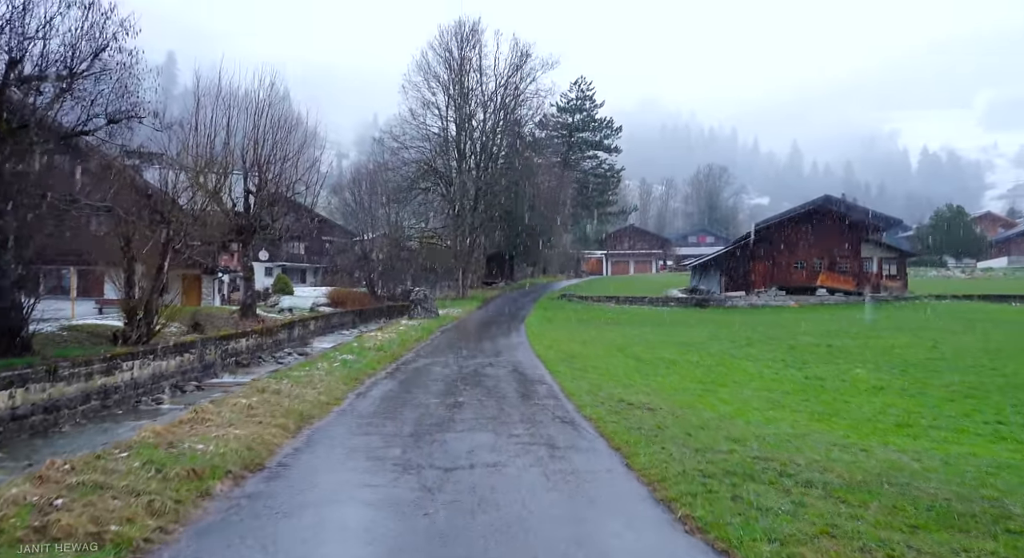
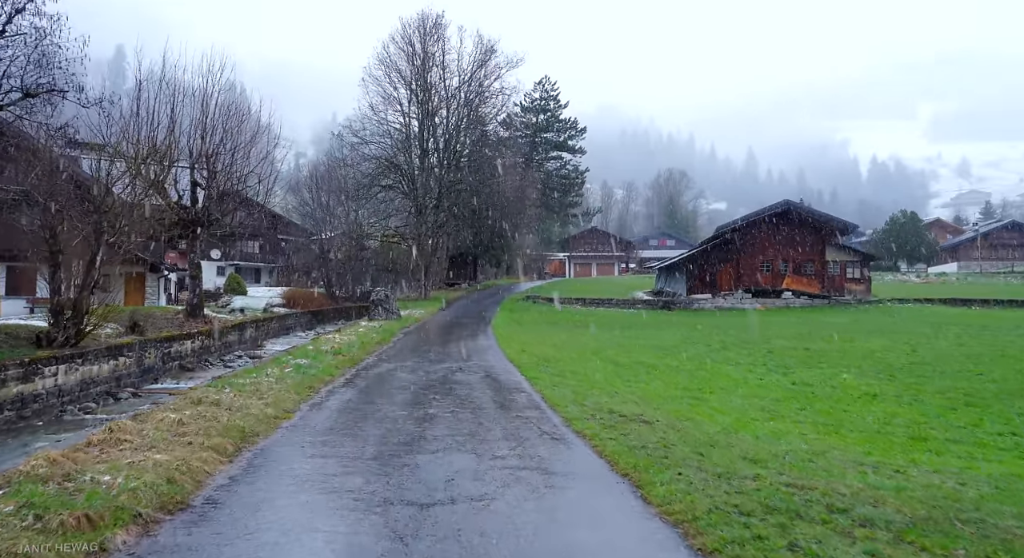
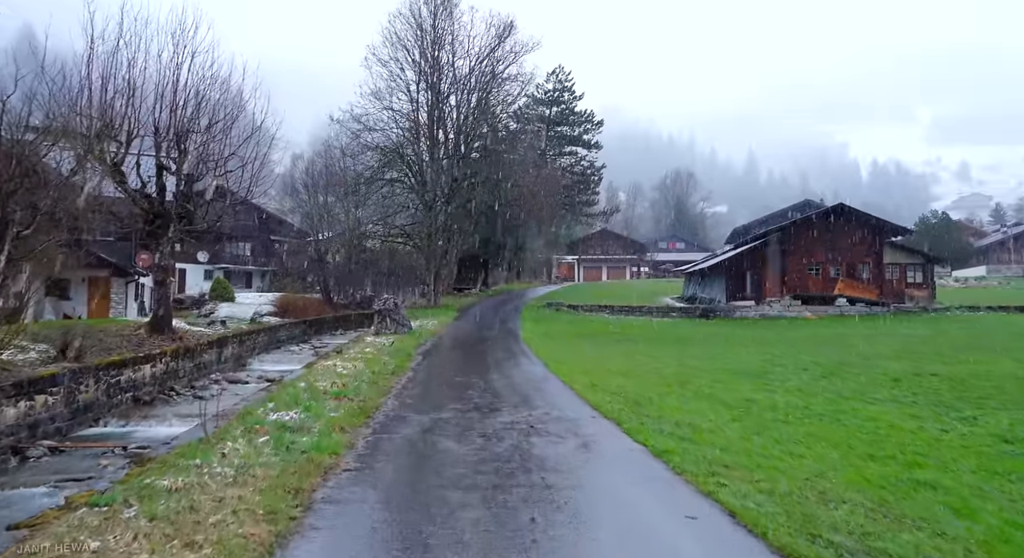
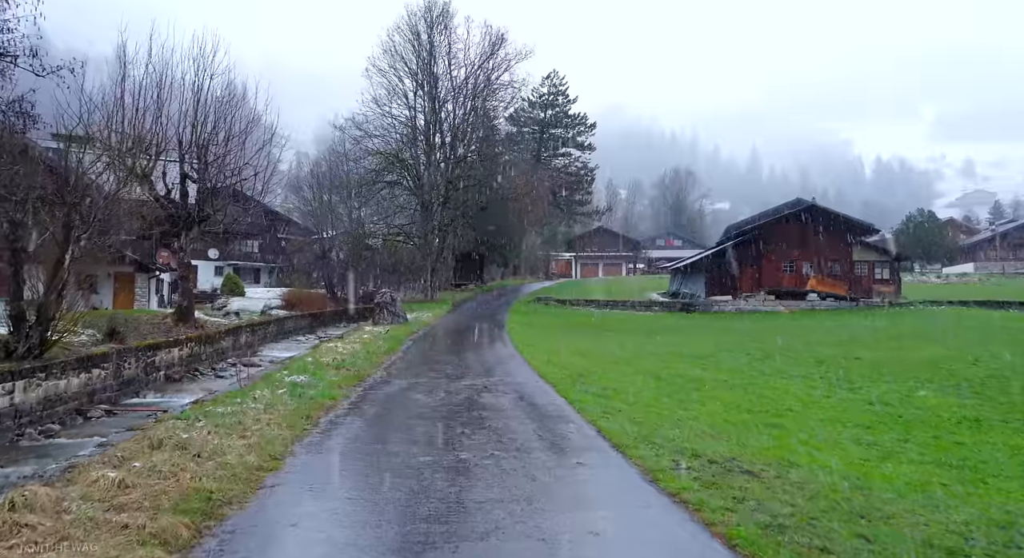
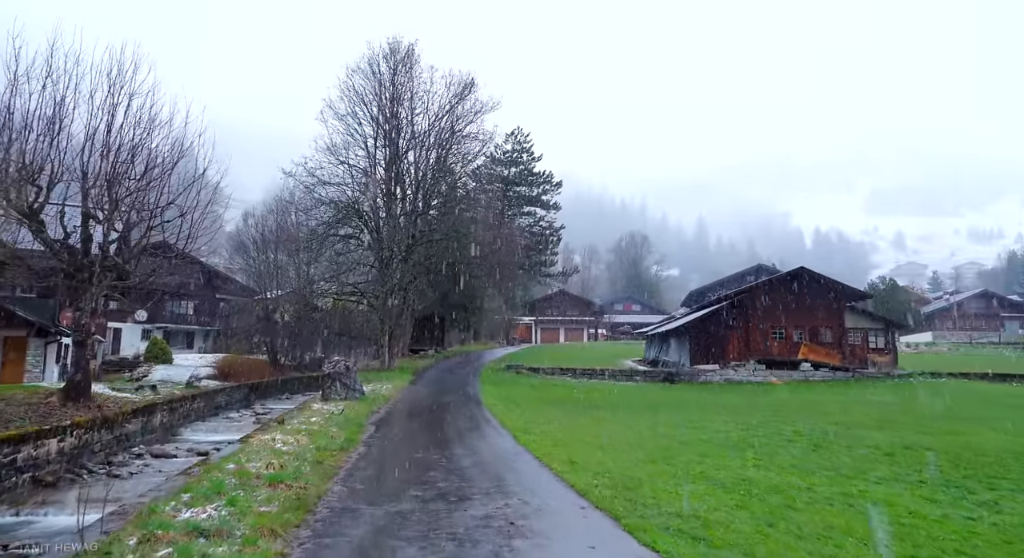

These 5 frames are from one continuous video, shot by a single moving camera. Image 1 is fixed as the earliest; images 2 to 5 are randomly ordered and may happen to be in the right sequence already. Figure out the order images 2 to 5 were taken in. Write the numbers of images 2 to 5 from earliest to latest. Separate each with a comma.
2, 4, 3, 5
